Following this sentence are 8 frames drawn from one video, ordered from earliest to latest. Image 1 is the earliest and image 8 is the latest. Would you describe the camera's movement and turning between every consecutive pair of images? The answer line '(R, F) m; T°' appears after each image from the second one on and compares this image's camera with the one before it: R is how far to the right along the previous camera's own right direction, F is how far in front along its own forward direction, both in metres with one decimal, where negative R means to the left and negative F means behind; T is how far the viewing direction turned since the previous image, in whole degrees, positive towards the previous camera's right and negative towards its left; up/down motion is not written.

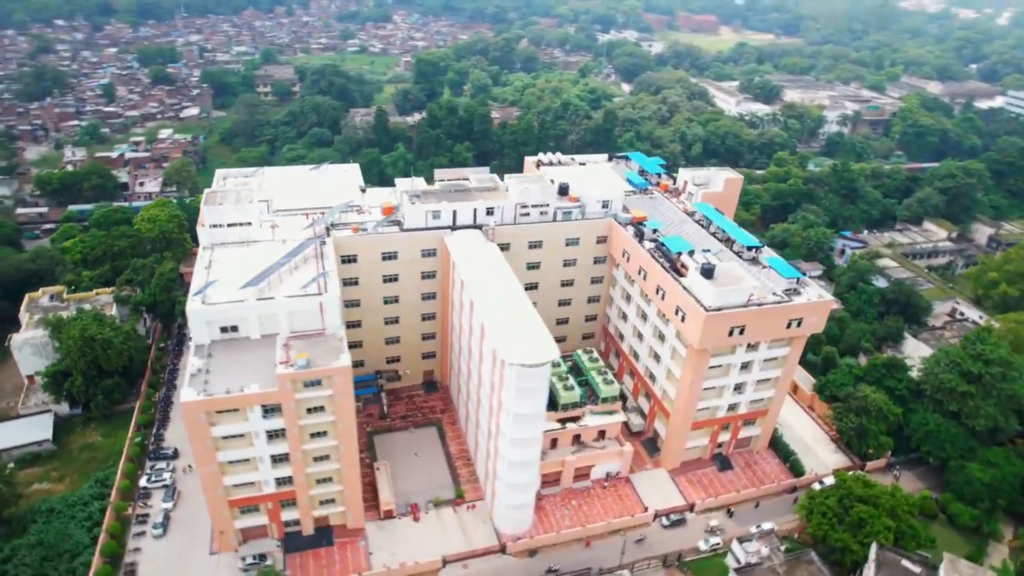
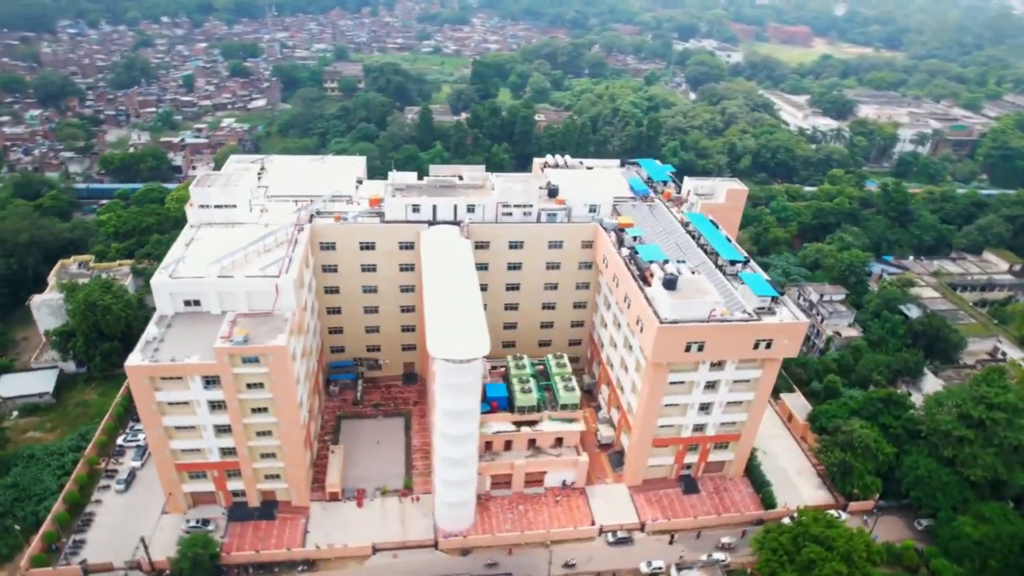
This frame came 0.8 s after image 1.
(+7.7, +0.8) m; -8°
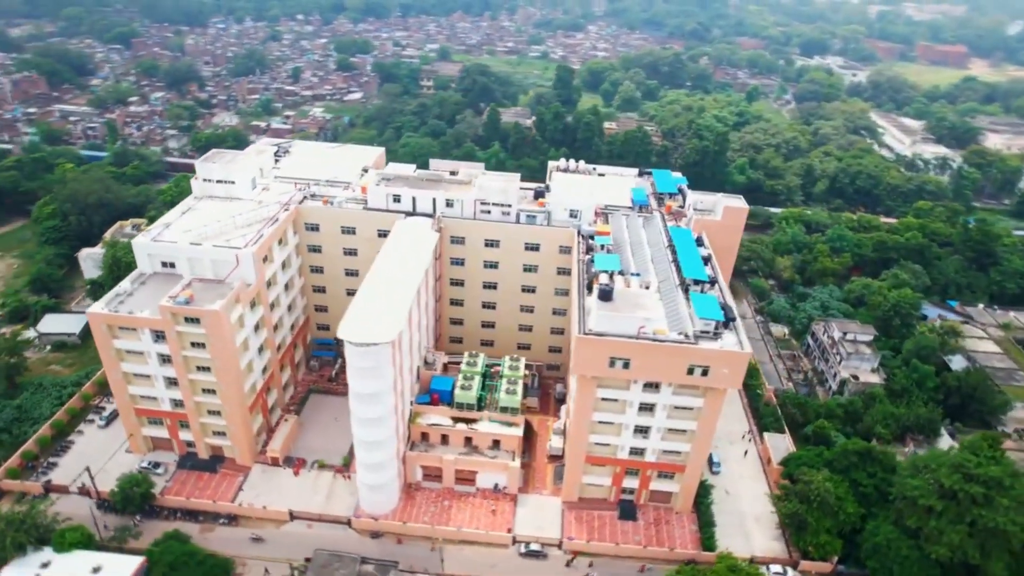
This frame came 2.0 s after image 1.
(+11.0, +1.3) m; -11°
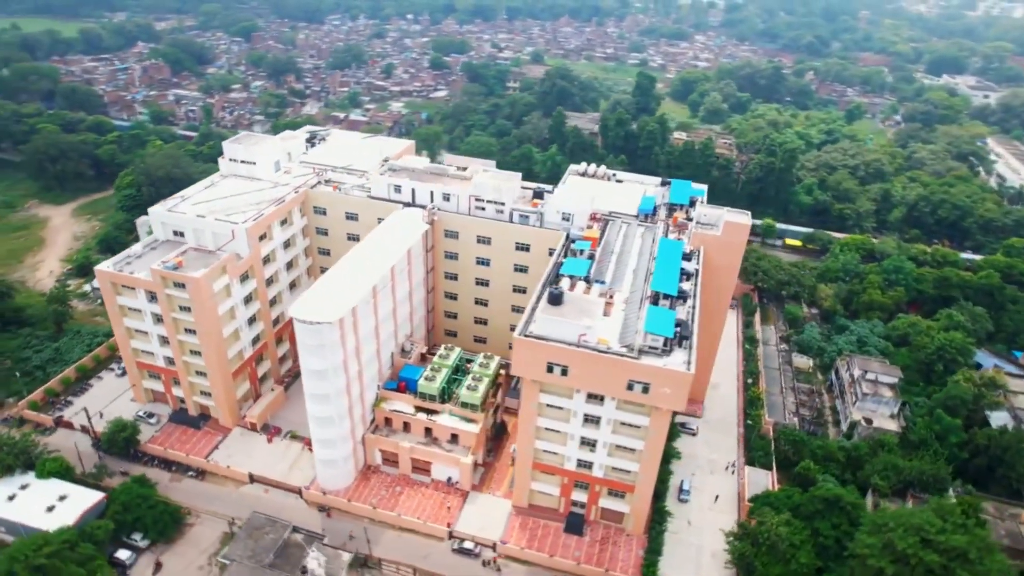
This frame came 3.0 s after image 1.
(+8.8, +0.9) m; -10°
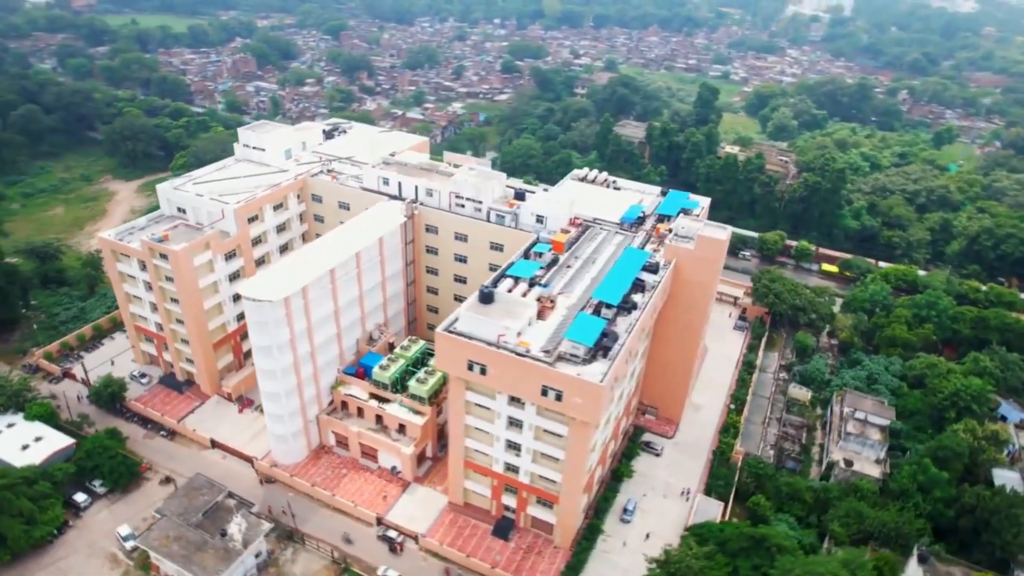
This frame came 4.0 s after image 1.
(+8.7, +0.7) m; -8°
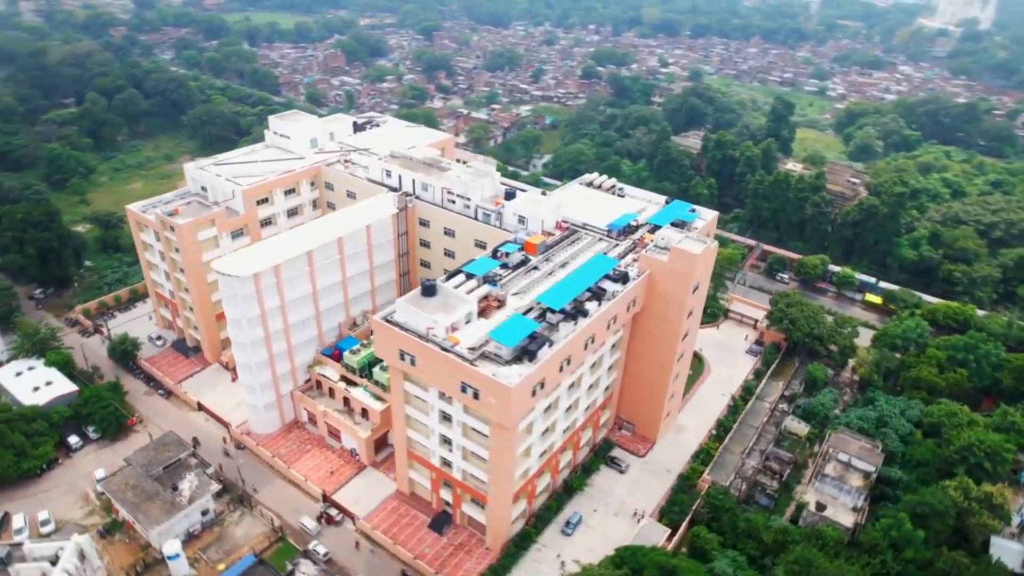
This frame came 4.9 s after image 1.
(+8.6, +0.8) m; -9°
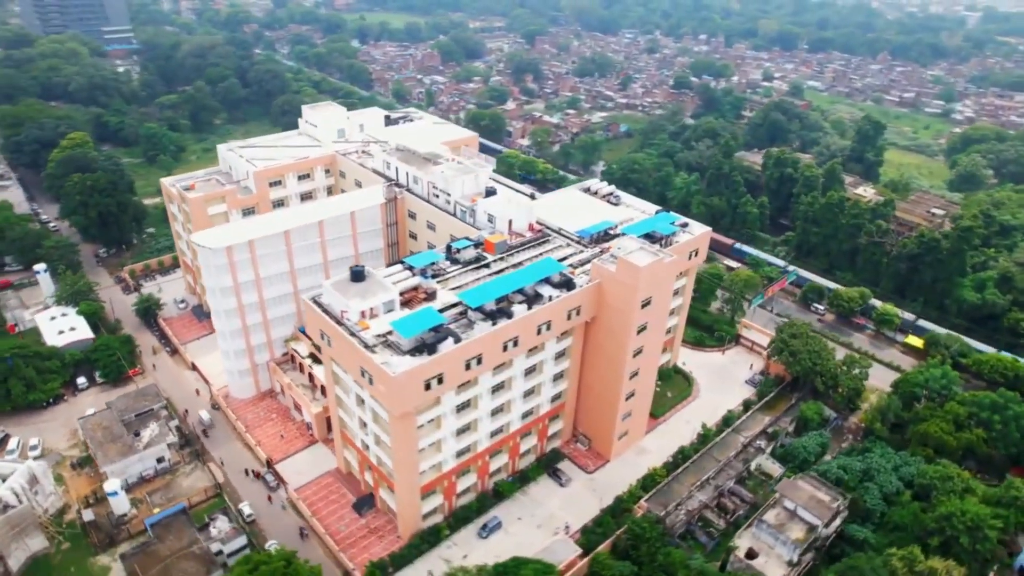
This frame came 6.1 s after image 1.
(+10.7, +1.2) m; -11°
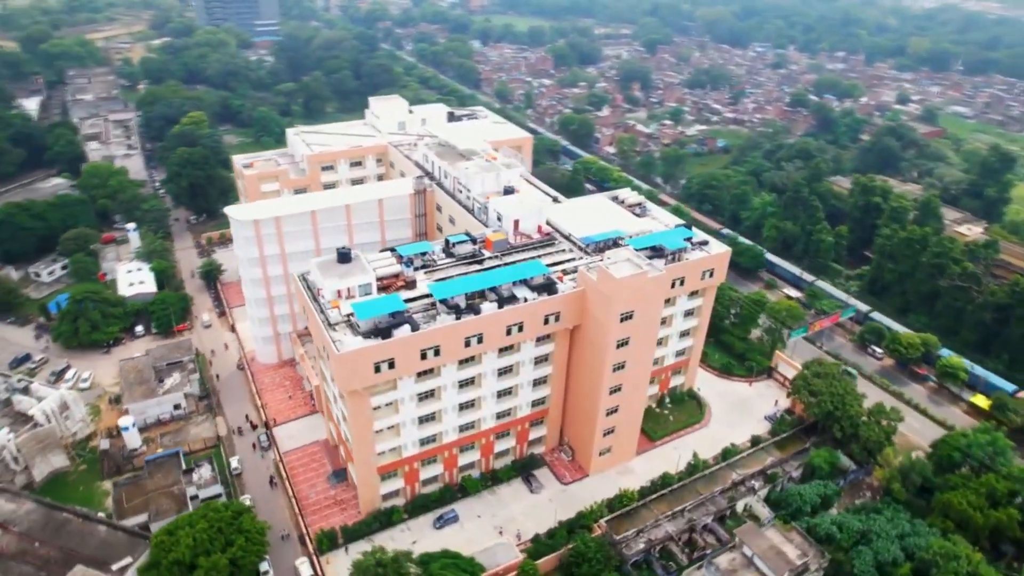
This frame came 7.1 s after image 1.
(+8.6, +0.9) m; -11°
